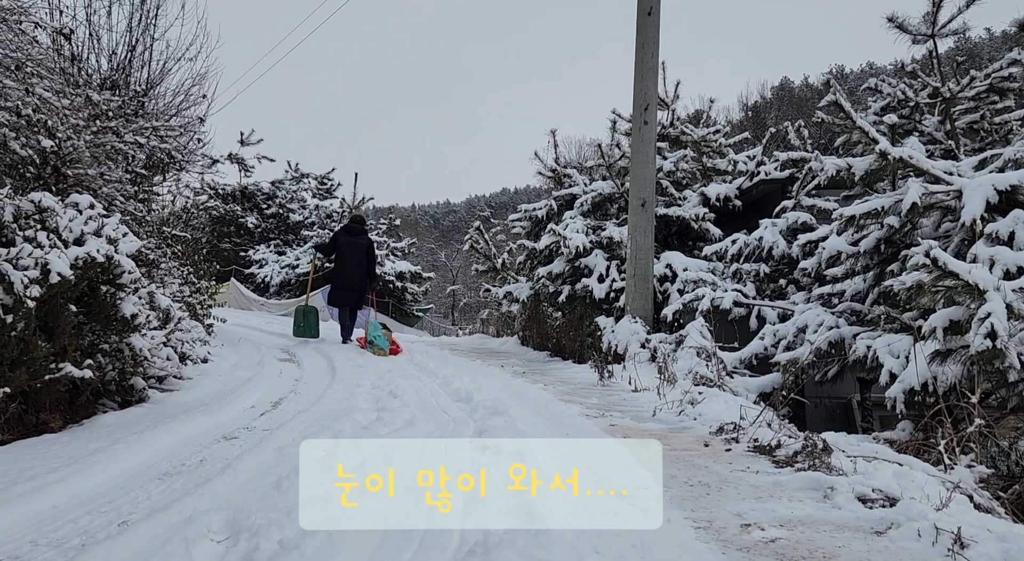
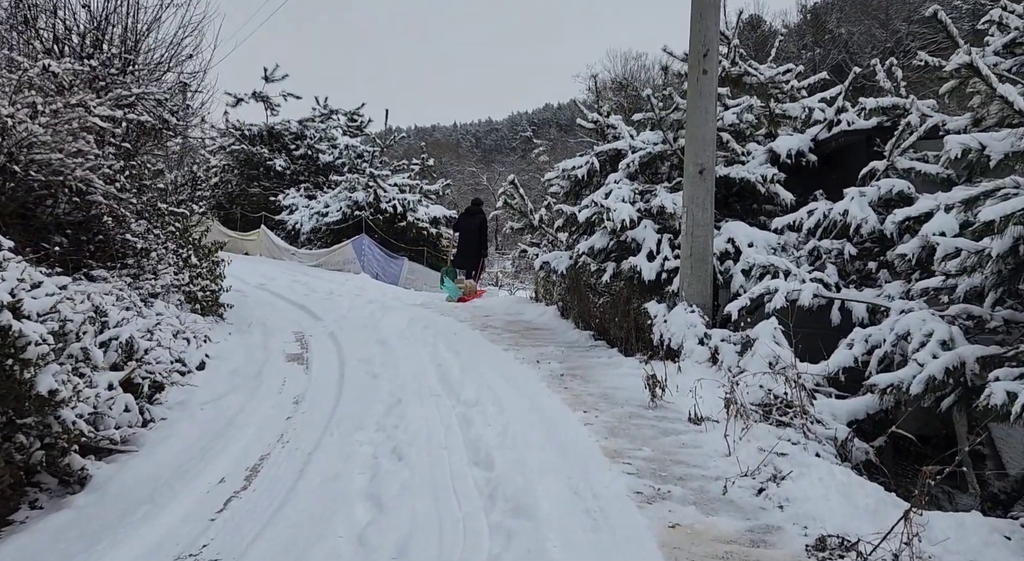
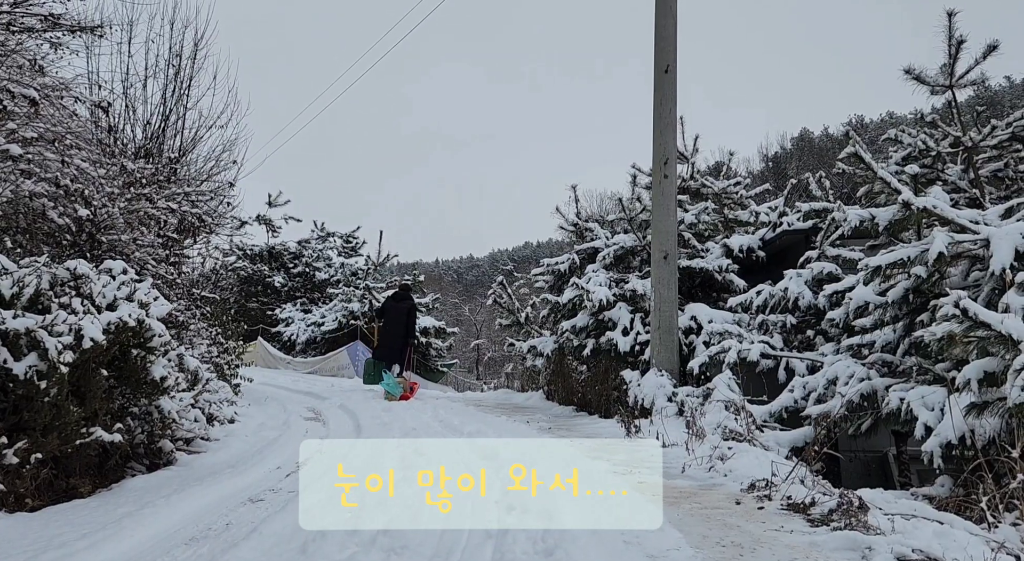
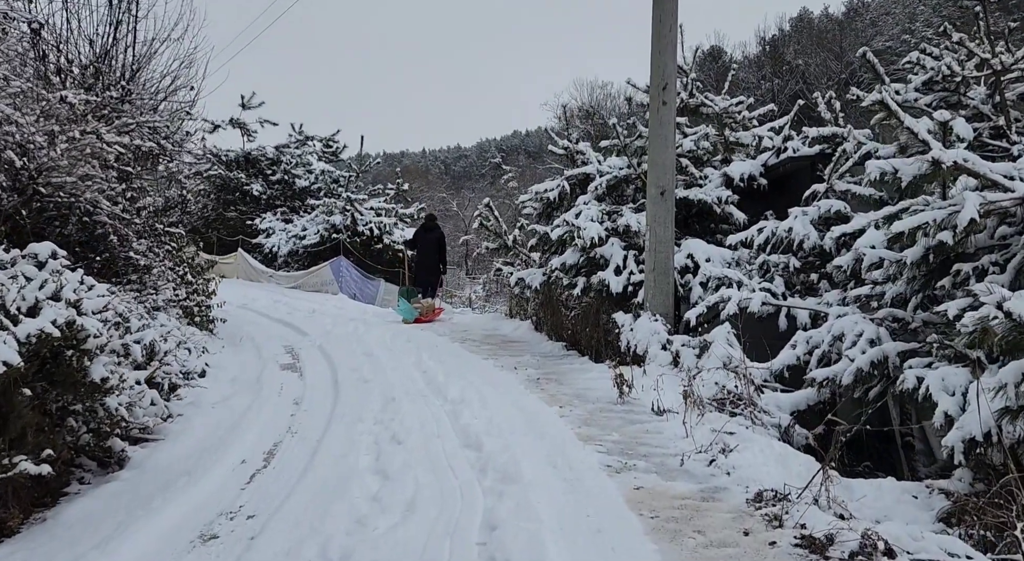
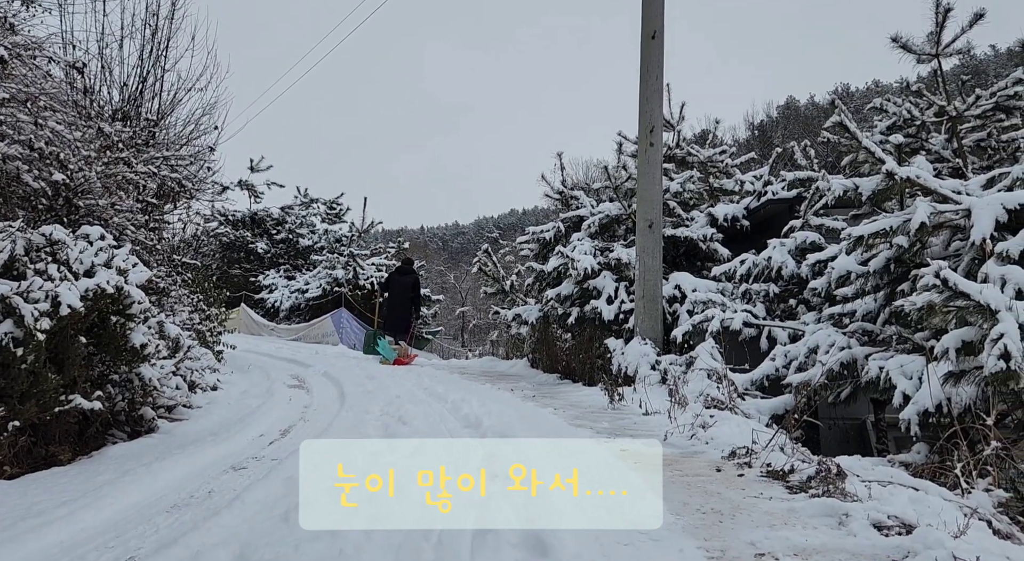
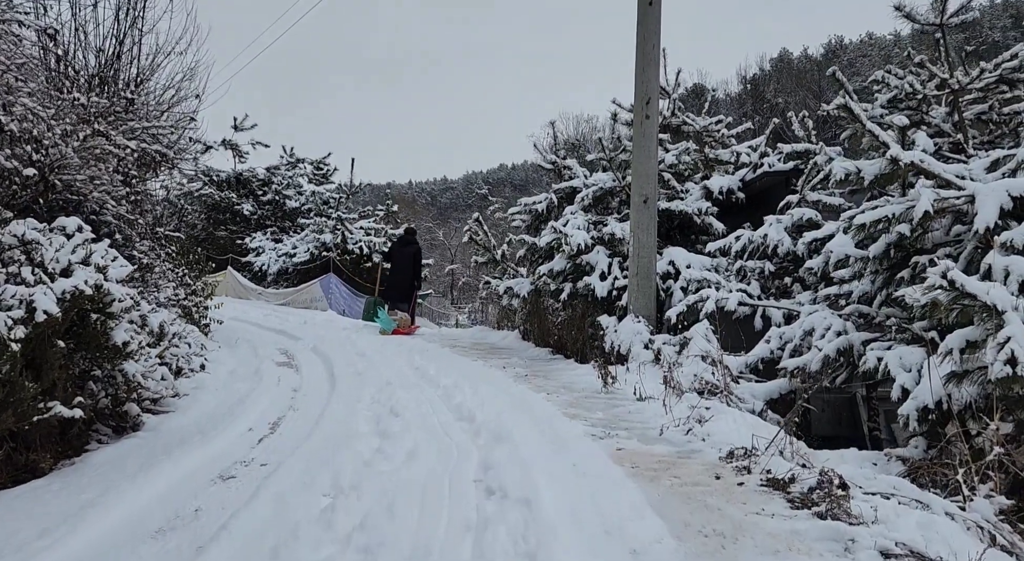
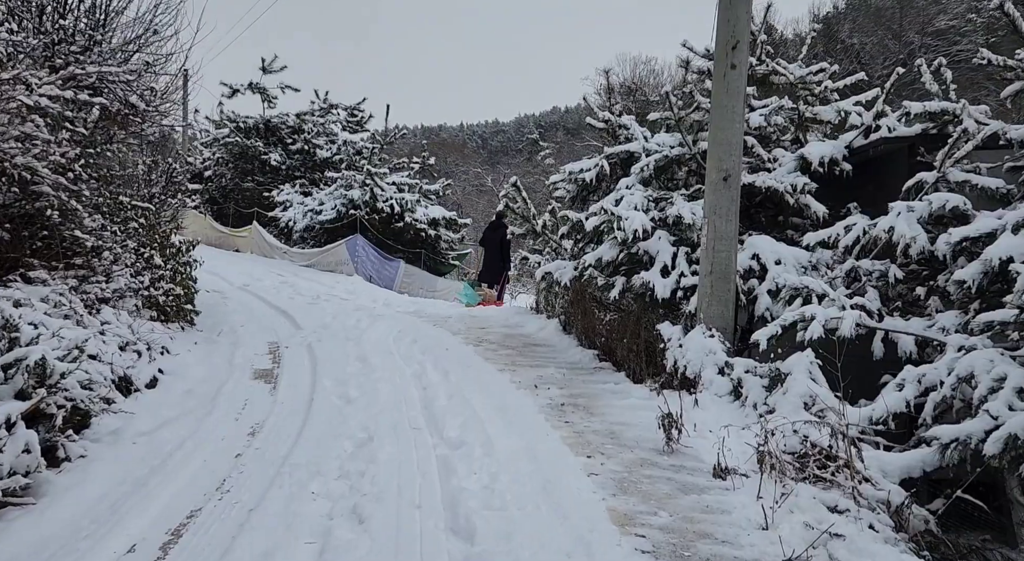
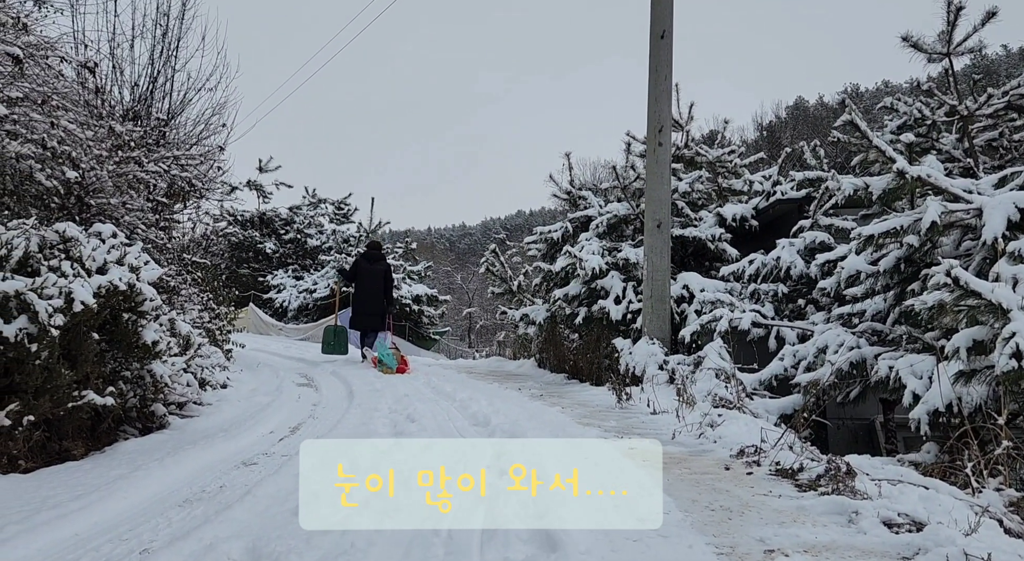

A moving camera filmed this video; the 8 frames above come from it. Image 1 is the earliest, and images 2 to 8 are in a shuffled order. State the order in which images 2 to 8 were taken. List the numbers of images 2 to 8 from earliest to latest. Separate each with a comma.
8, 3, 5, 6, 4, 2, 7
